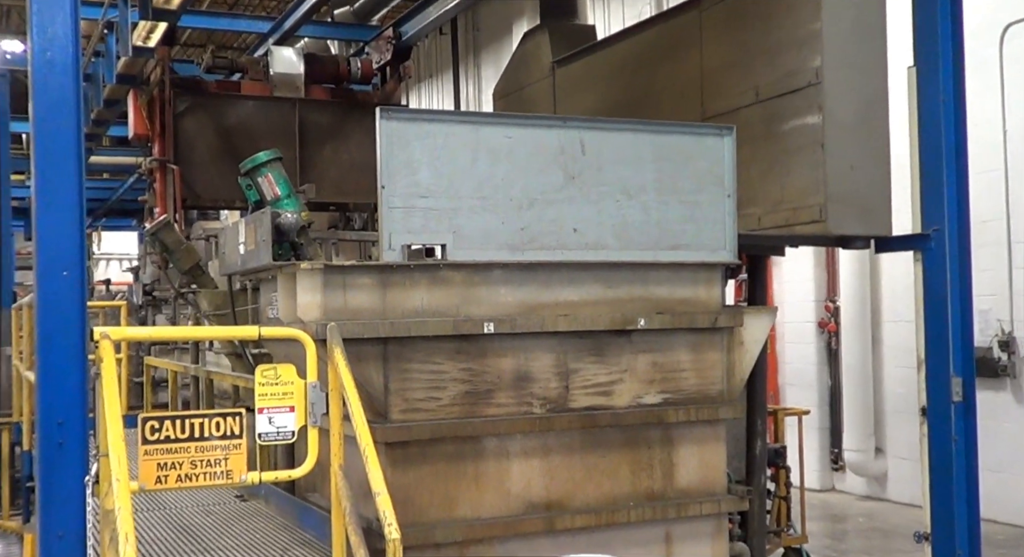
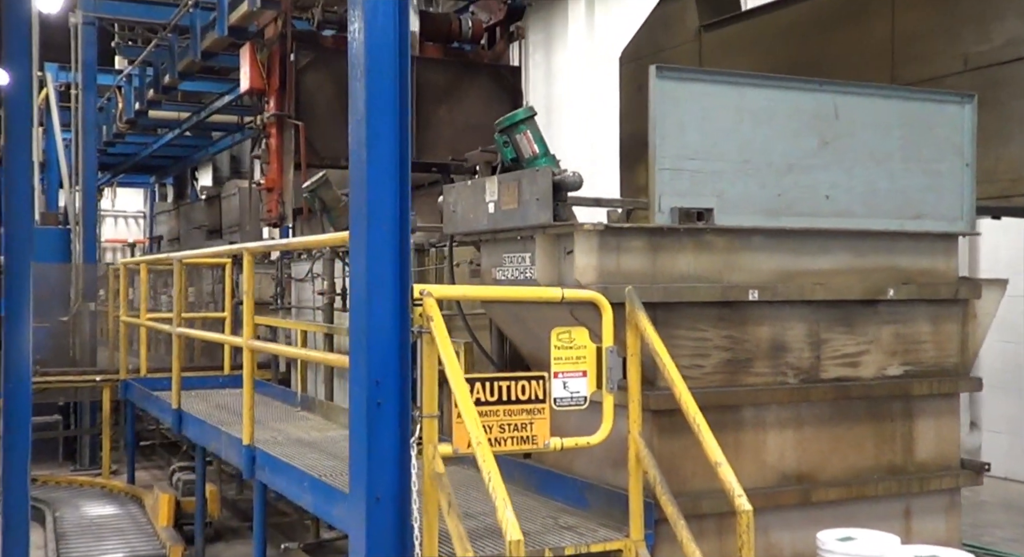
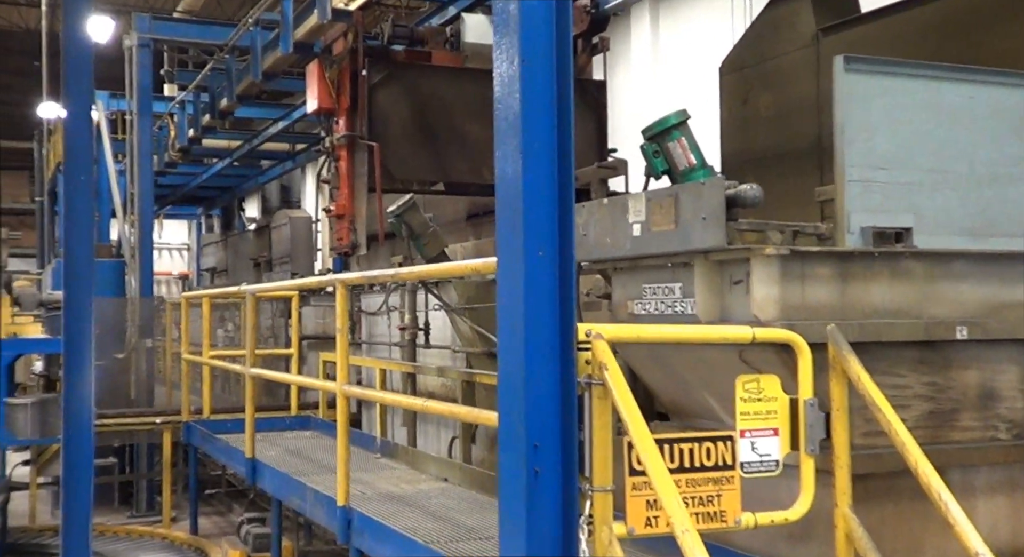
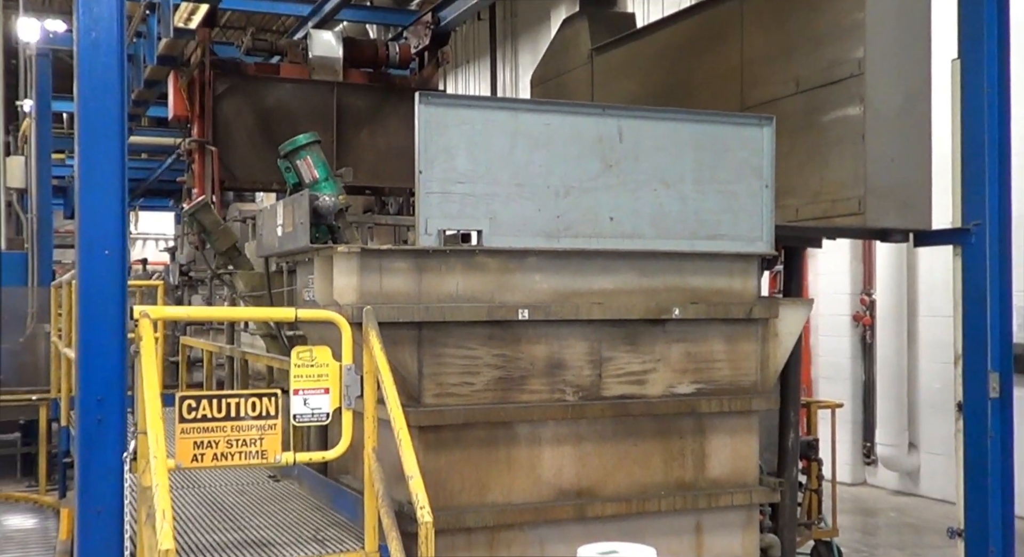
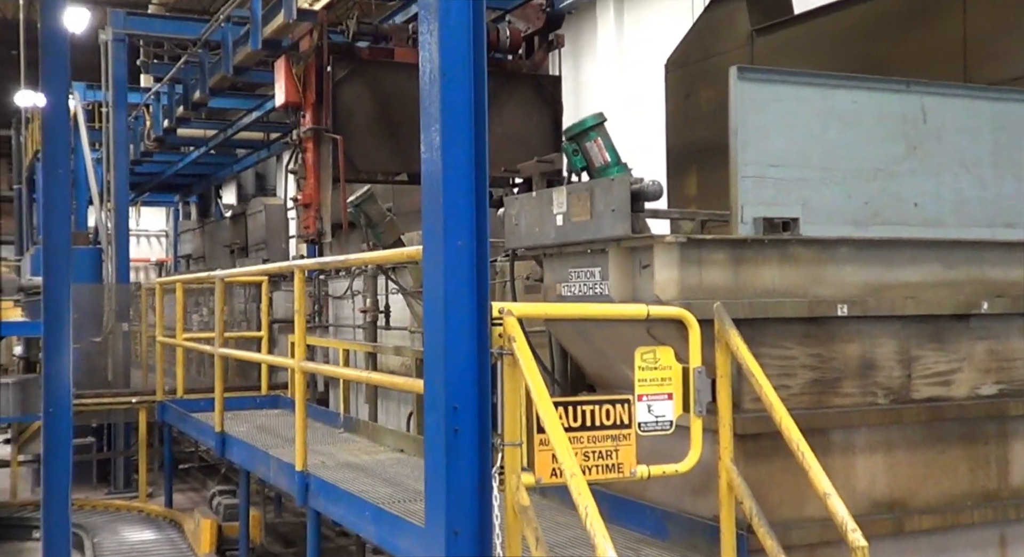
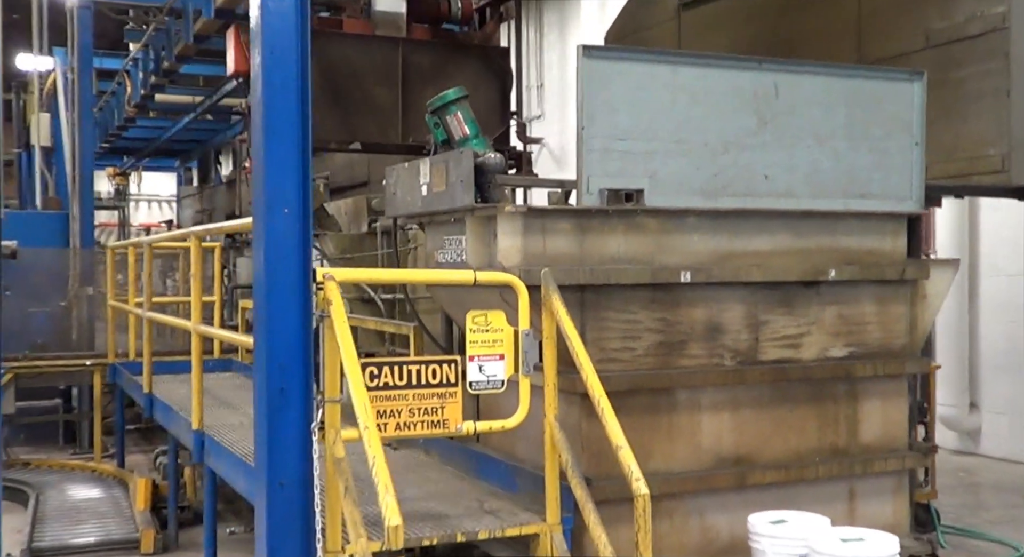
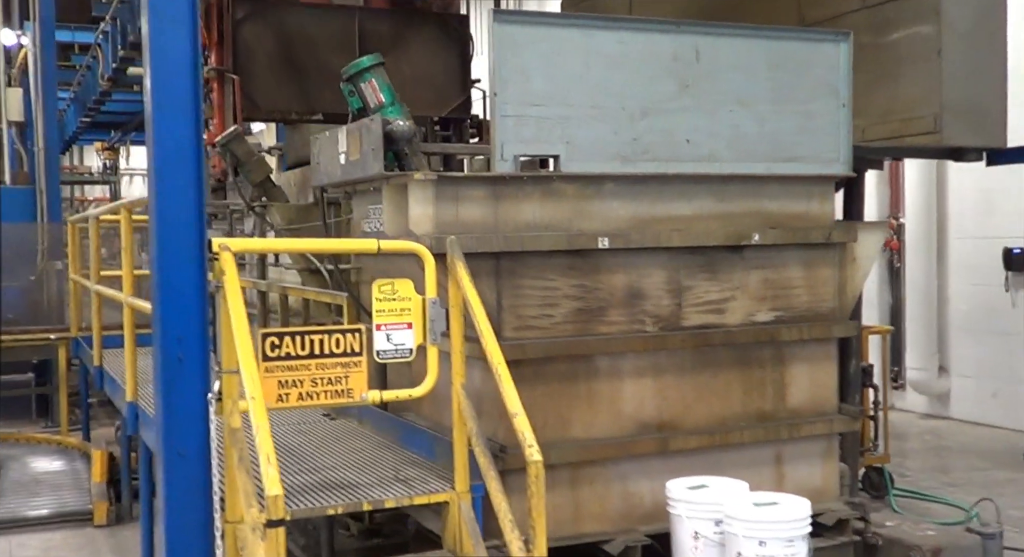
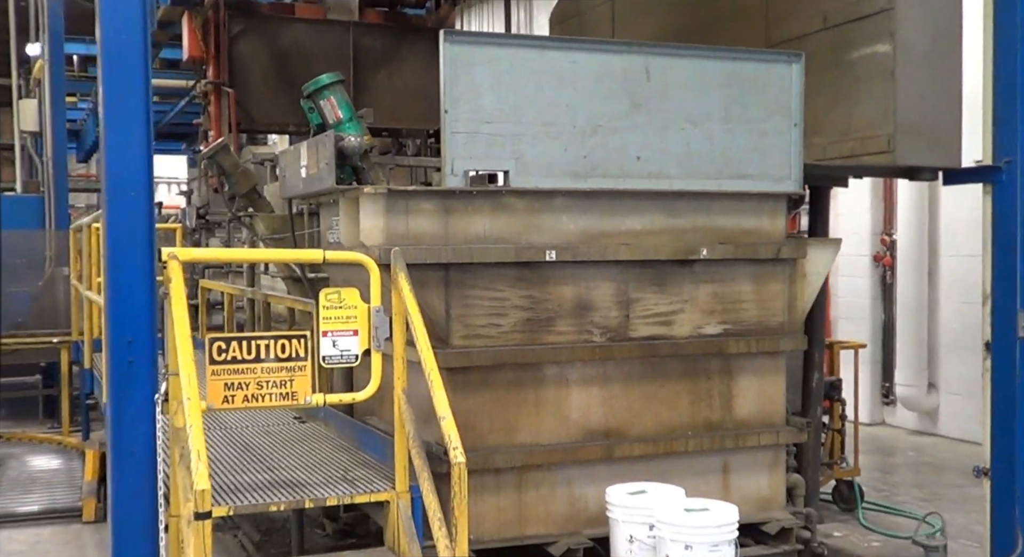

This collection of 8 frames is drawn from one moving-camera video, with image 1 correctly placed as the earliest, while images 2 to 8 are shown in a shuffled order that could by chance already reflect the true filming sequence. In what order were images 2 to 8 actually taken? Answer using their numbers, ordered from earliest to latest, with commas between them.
4, 8, 7, 6, 2, 5, 3
